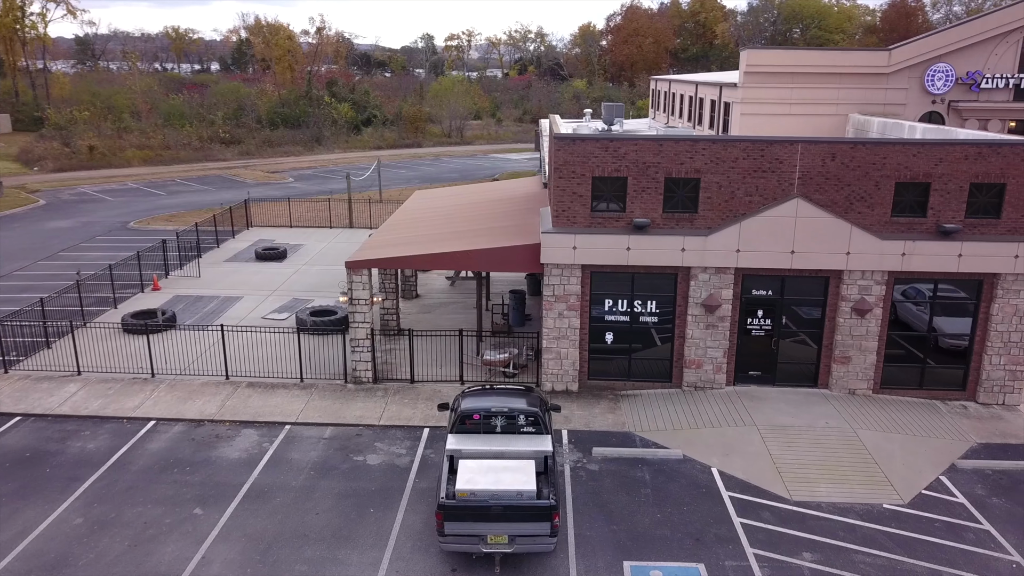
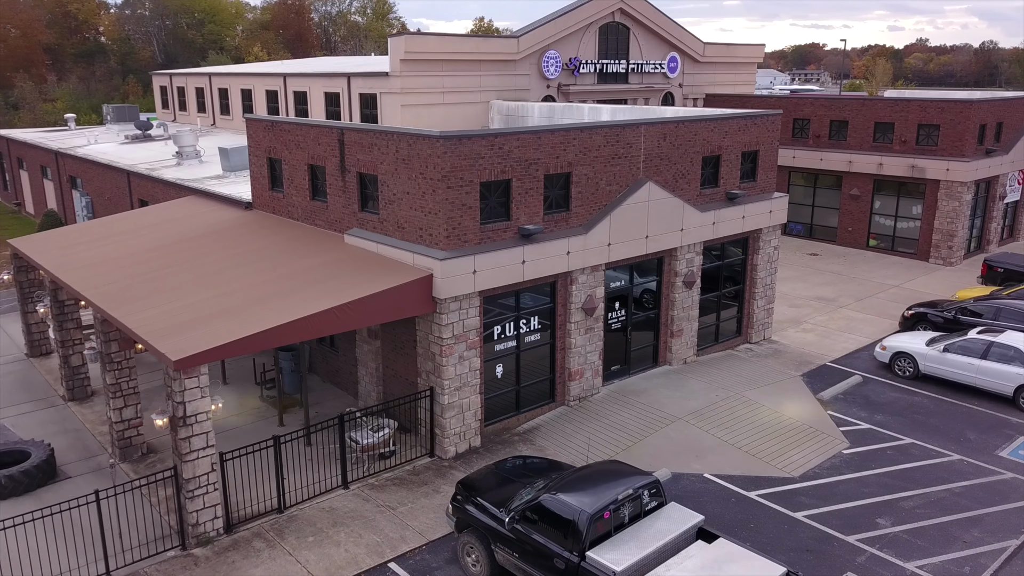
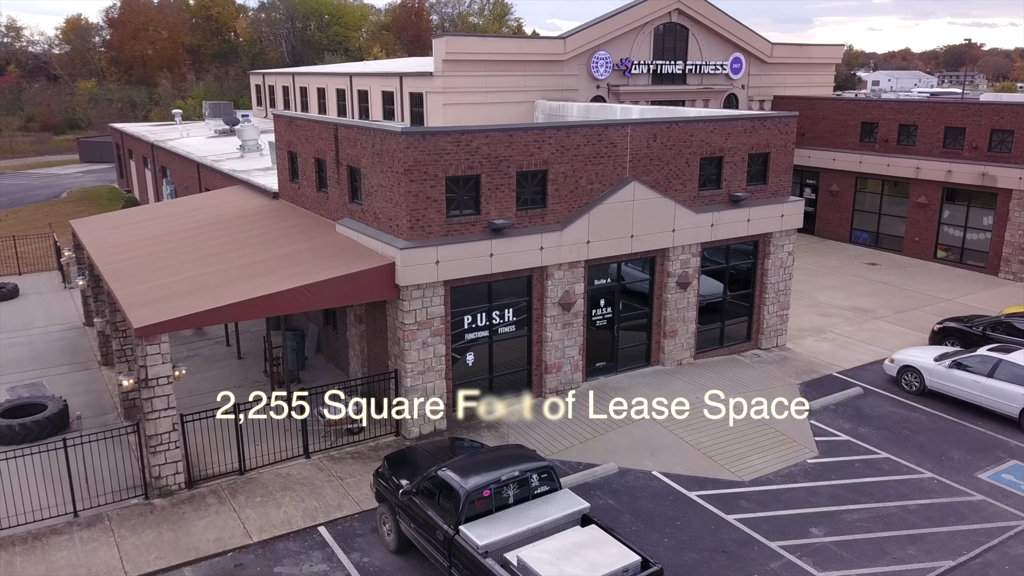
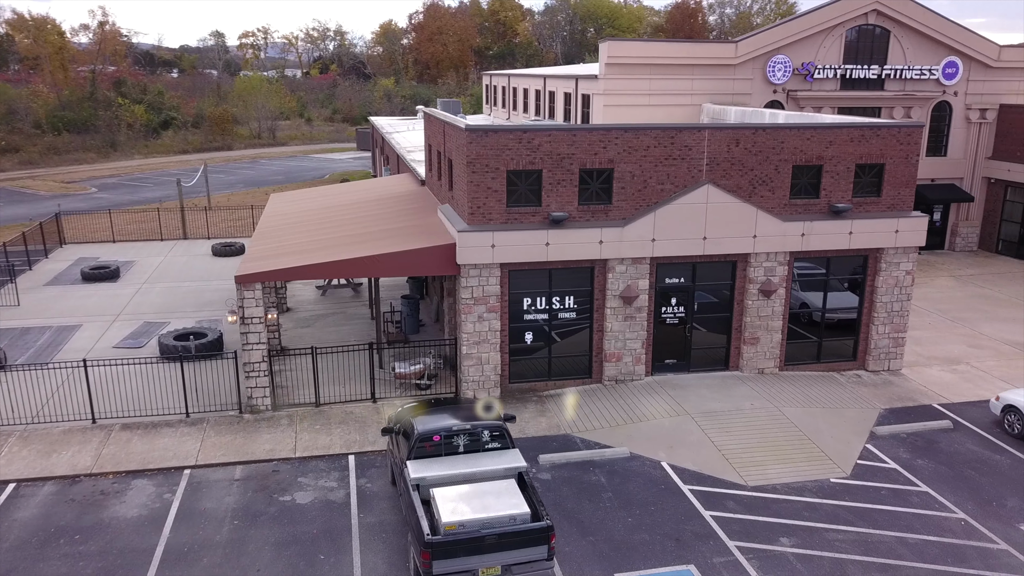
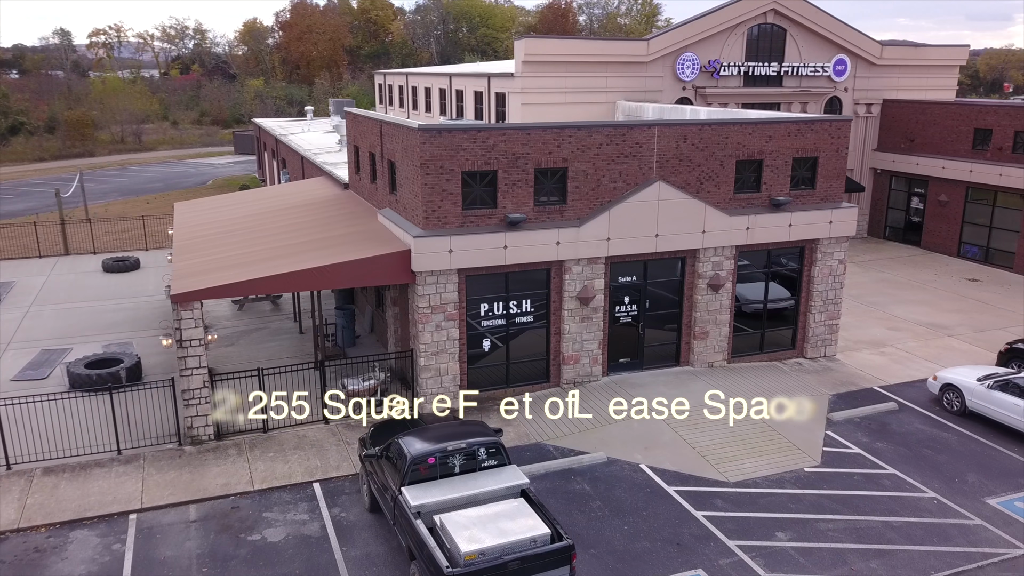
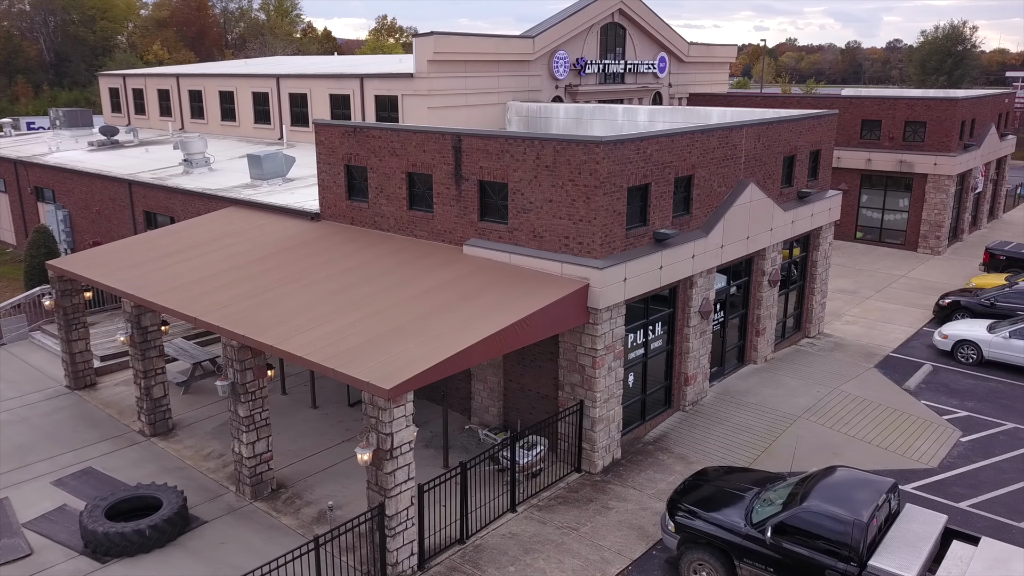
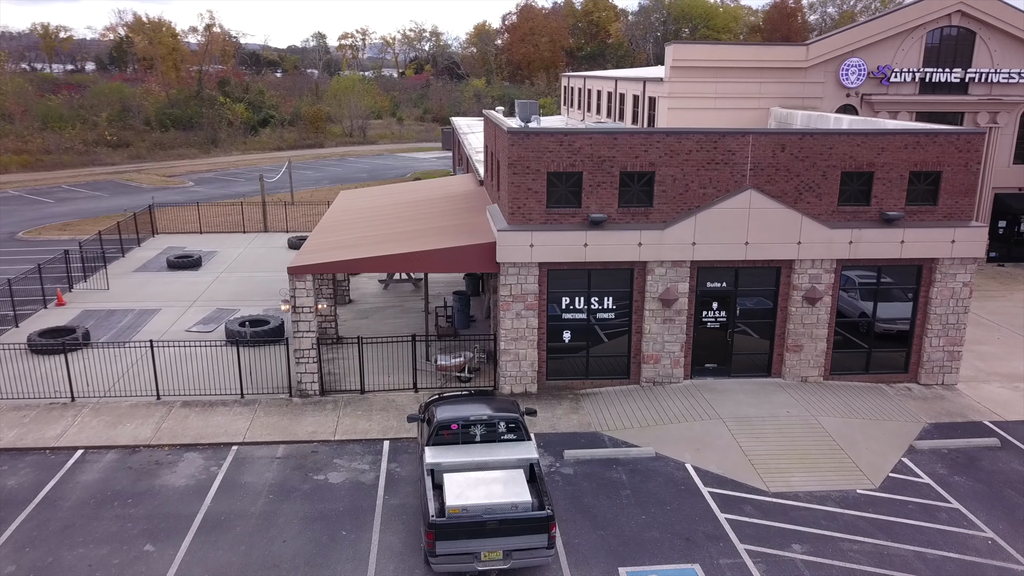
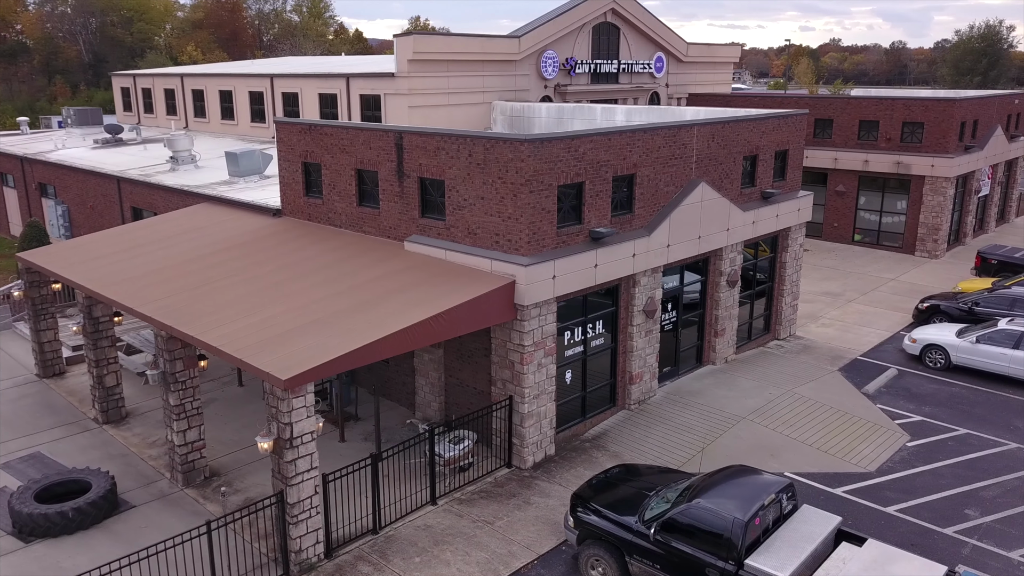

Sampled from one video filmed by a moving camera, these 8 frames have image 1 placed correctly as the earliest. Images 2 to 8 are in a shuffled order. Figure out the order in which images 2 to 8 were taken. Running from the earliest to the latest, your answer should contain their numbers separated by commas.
7, 4, 5, 3, 2, 8, 6
